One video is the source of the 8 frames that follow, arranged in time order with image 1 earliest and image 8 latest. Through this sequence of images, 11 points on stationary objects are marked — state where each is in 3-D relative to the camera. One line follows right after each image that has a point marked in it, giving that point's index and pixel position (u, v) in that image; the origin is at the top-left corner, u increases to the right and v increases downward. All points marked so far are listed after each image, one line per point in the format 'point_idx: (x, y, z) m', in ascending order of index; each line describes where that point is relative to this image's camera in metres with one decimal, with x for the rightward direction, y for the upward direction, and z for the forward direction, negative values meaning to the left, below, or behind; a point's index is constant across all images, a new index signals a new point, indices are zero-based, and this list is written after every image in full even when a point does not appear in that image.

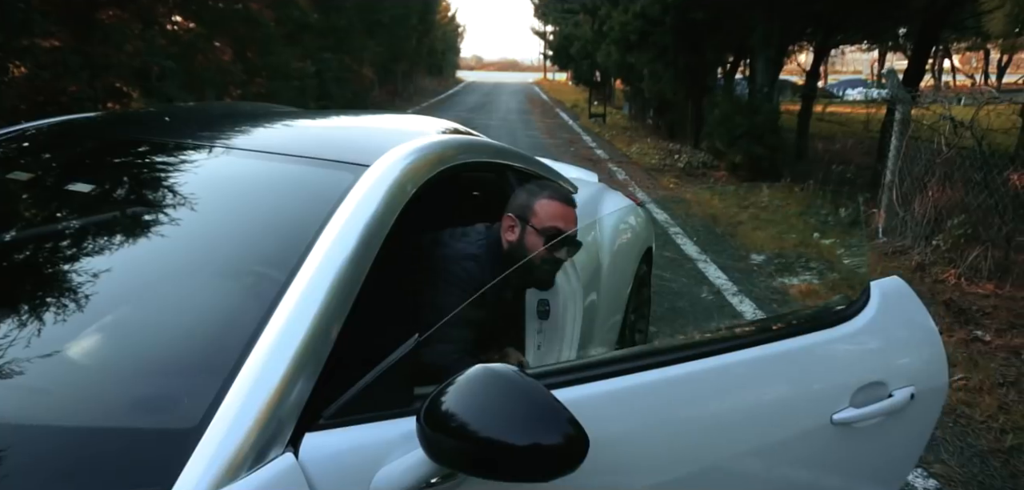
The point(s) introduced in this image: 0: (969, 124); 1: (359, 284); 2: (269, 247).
0: (+3.8, +1.0, +5.4) m
1: (-0.3, -0.1, +1.3) m
2: (-0.6, 0.0, +1.5) m
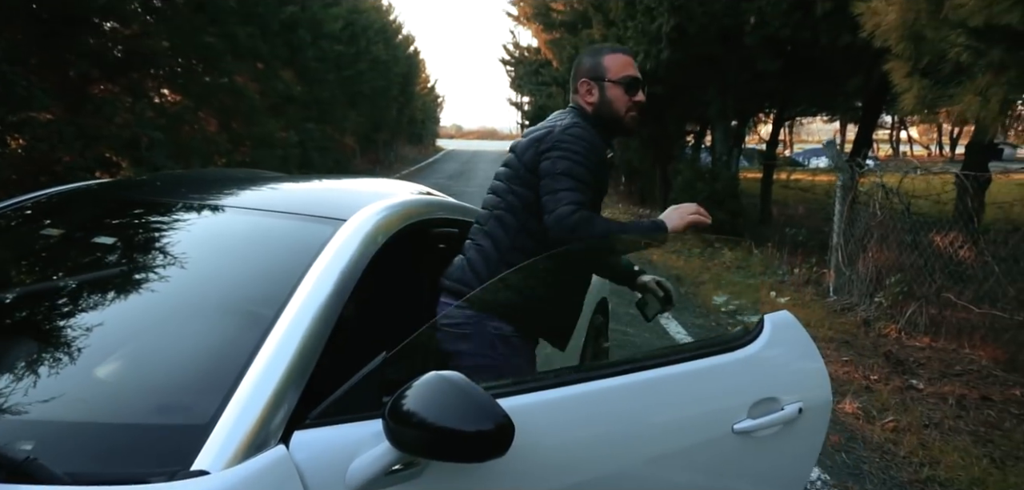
0: (+3.5, +0.5, +5.9) m
1: (-0.4, -0.2, +1.6) m
2: (-0.8, -0.2, +1.8) m
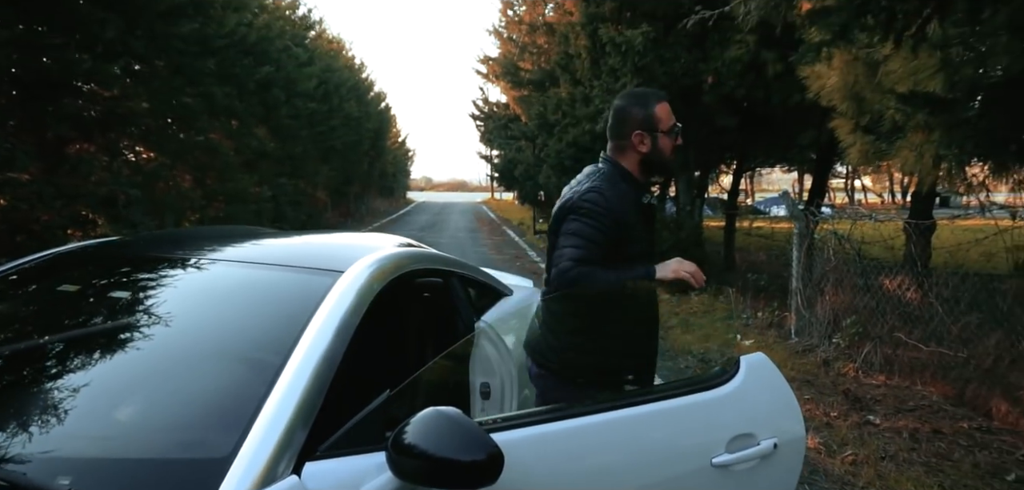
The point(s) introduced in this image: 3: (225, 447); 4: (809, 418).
0: (+3.3, +0.1, +6.3) m
1: (-0.5, -0.3, +1.8) m
2: (-0.8, -0.3, +1.9) m
3: (-0.7, -0.5, +1.5) m
4: (+2.2, -1.3, +4.7) m
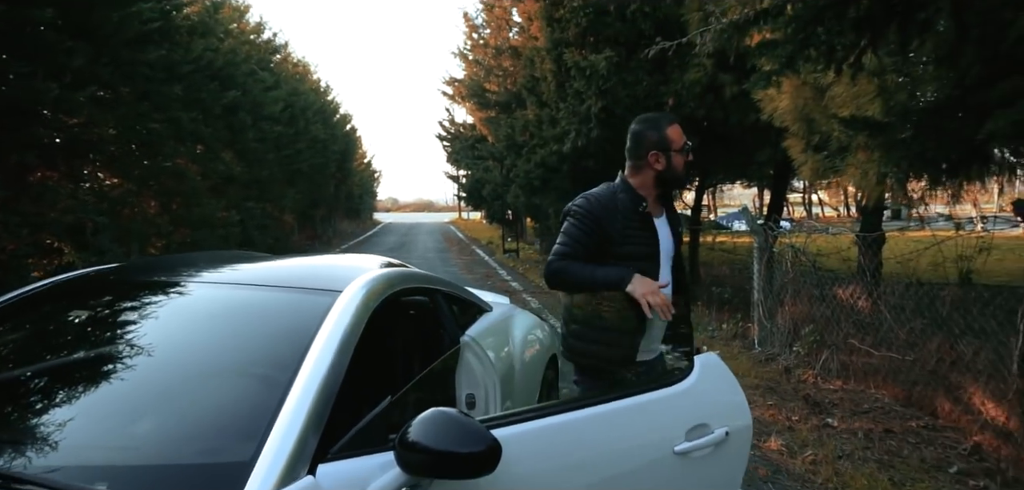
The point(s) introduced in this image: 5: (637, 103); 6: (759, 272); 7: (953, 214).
0: (+3.0, 0.0, +6.6) m
1: (-0.5, -0.4, +1.9) m
2: (-0.9, -0.4, +2.1) m
3: (-0.7, -0.6, +1.7) m
4: (+2.0, -1.4, +5.0) m
5: (+1.9, +2.2, +9.9) m
6: (+2.8, -0.3, +7.4) m
7: (+3.6, +0.3, +5.2) m
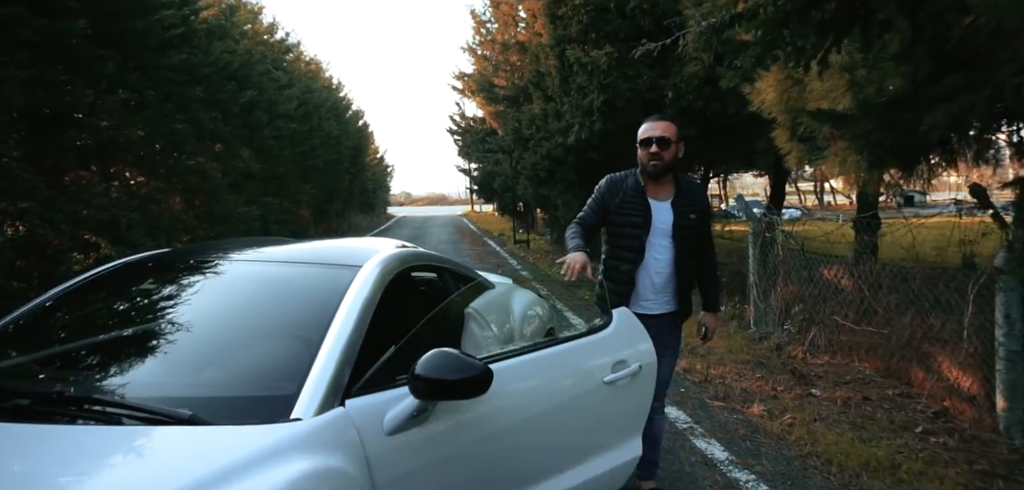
0: (+3.1, +0.1, +7.0) m
1: (-0.6, -0.3, +2.4) m
2: (-0.9, -0.3, +2.5) m
3: (-0.7, -0.5, +2.1) m
4: (+2.1, -1.2, +5.4) m
5: (+2.0, +2.4, +10.3) m
6: (+2.9, -0.1, +7.7) m
7: (+3.6, +0.4, +5.6) m
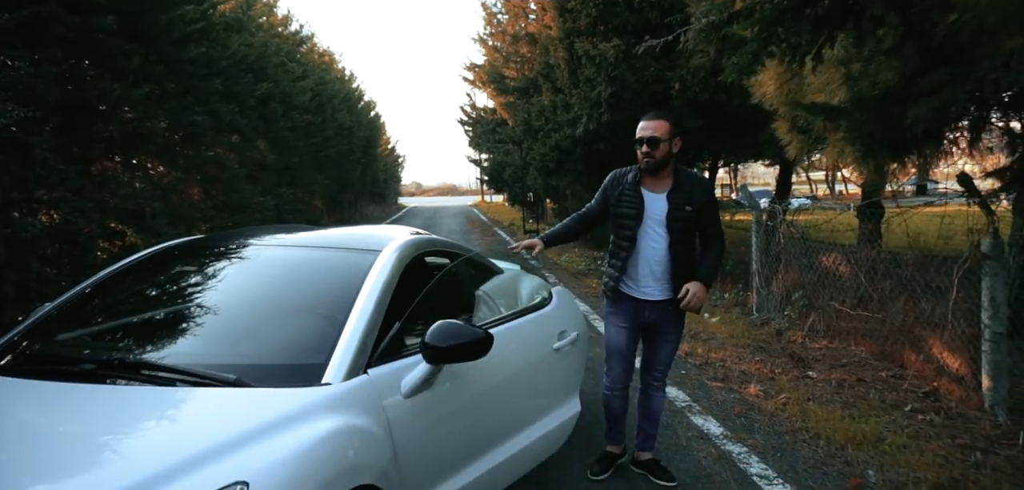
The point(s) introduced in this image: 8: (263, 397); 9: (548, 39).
0: (+3.2, +0.3, +7.2) m
1: (-0.5, -0.3, +2.7) m
2: (-0.9, -0.3, +2.8) m
3: (-0.7, -0.4, +2.4) m
4: (+2.1, -1.1, +5.6) m
5: (+2.2, +2.6, +10.4) m
6: (+3.0, 0.0, +8.0) m
7: (+3.7, +0.5, +5.8) m
8: (-0.9, -0.5, +2.2) m
9: (+0.8, +4.3, +13.4) m
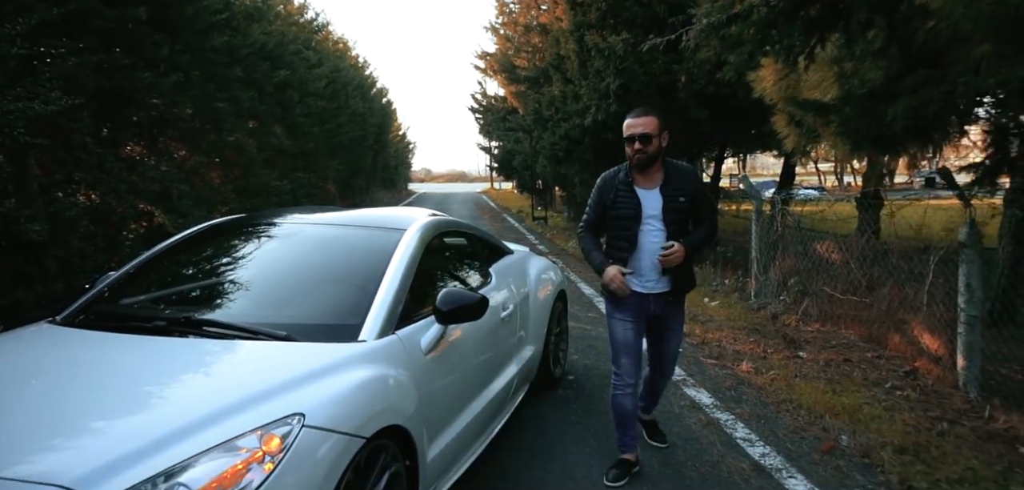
0: (+3.3, +0.4, +7.5) m
1: (-0.5, -0.2, +3.0) m
2: (-0.8, -0.2, +3.2) m
3: (-0.7, -0.3, +2.8) m
4: (+2.2, -1.0, +6.0) m
5: (+2.4, +2.8, +10.7) m
6: (+3.2, +0.2, +8.3) m
7: (+3.8, +0.6, +6.1) m
8: (-0.8, -0.4, +2.6) m
9: (+1.0, +4.6, +13.7) m
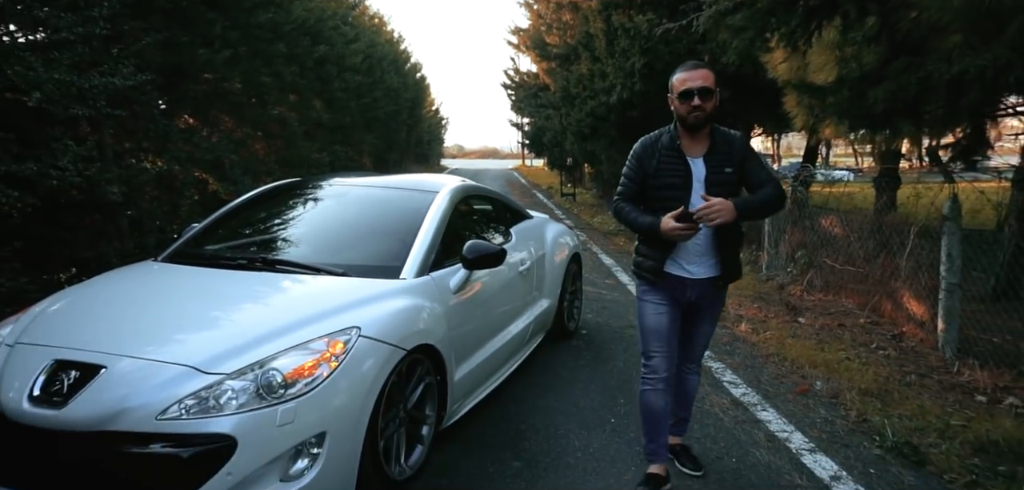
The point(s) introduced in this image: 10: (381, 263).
0: (+3.6, +0.7, +7.9) m
1: (-0.4, +0.1, +3.6) m
2: (-0.7, +0.1, +3.8) m
3: (-0.6, -0.1, +3.4) m
4: (+2.4, -0.7, +6.5) m
5: (+2.9, +3.2, +11.1) m
6: (+3.5, +0.5, +8.7) m
7: (+4.0, +0.9, +6.5) m
8: (-0.8, -0.2, +3.2) m
9: (+1.7, +5.2, +14.0) m
10: (-0.7, -0.1, +3.4) m
